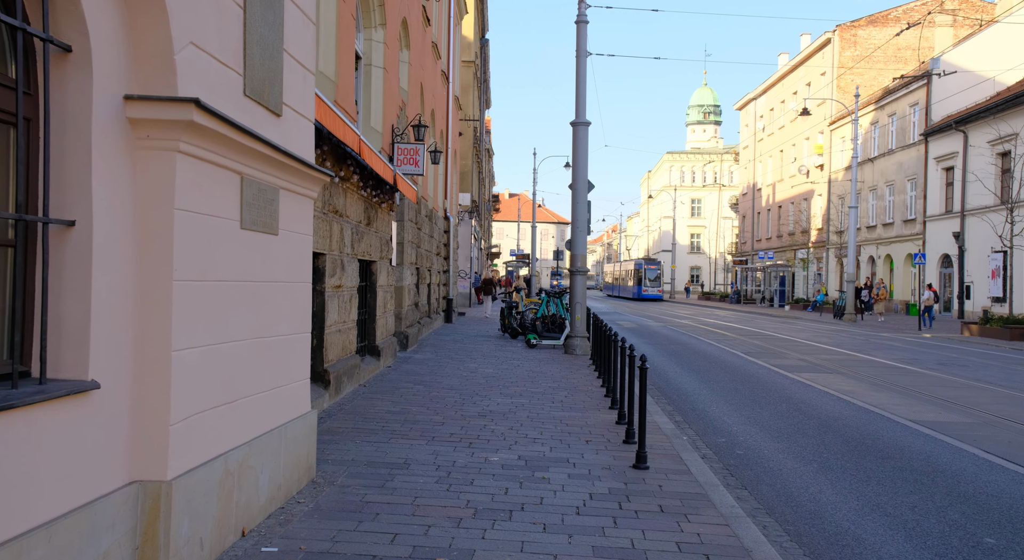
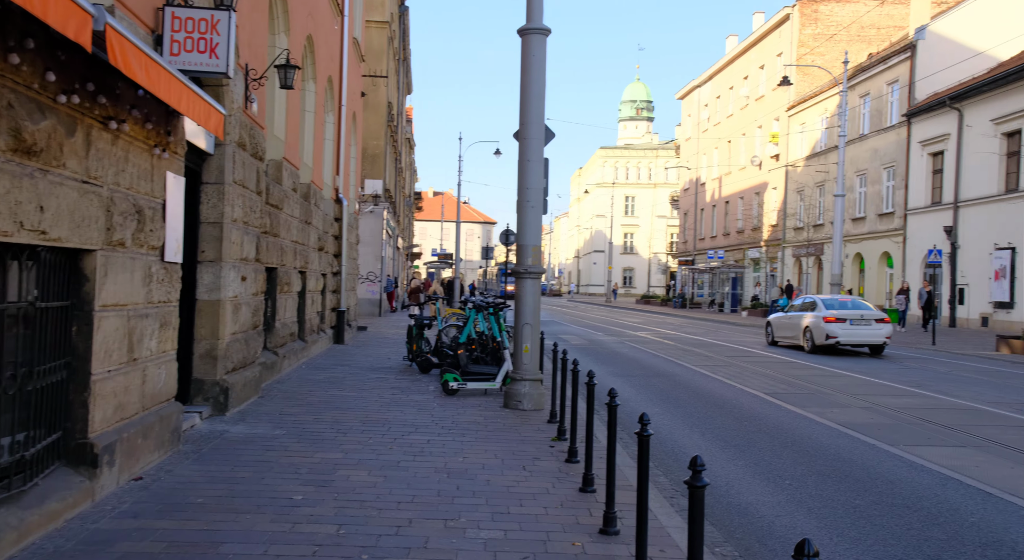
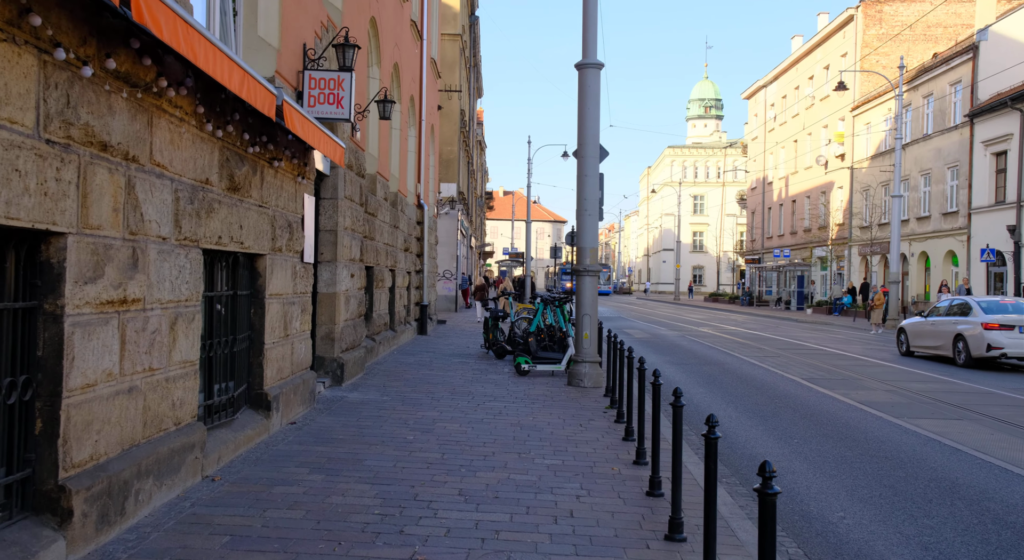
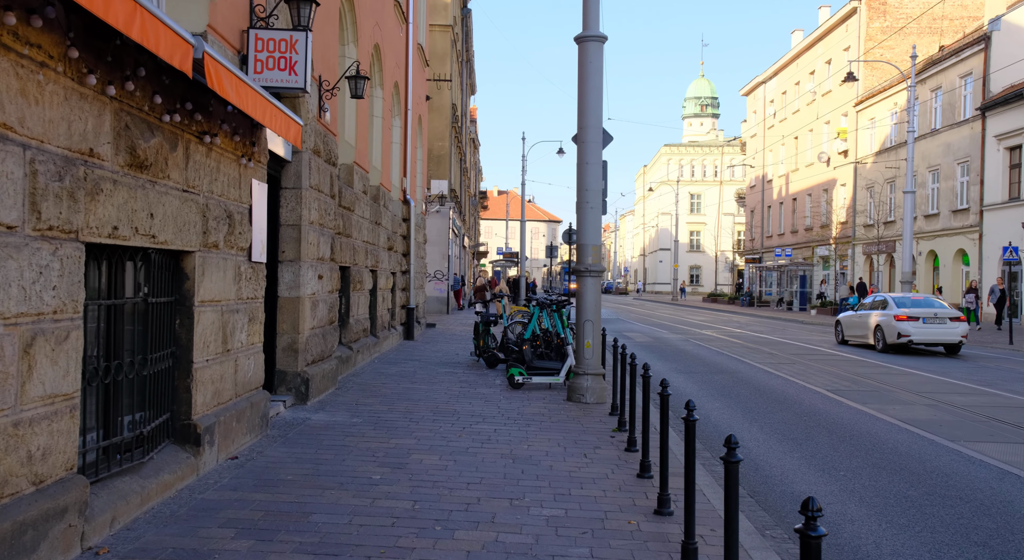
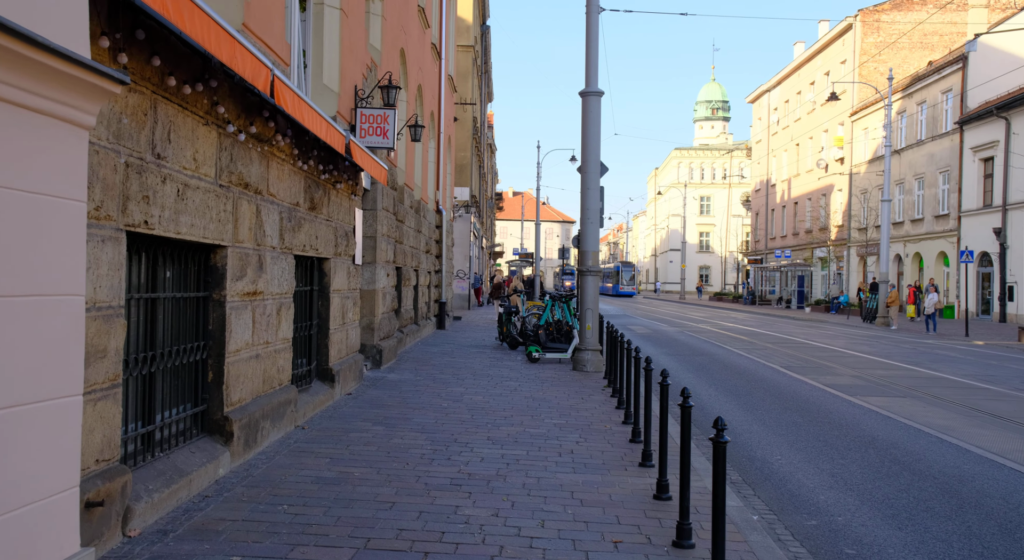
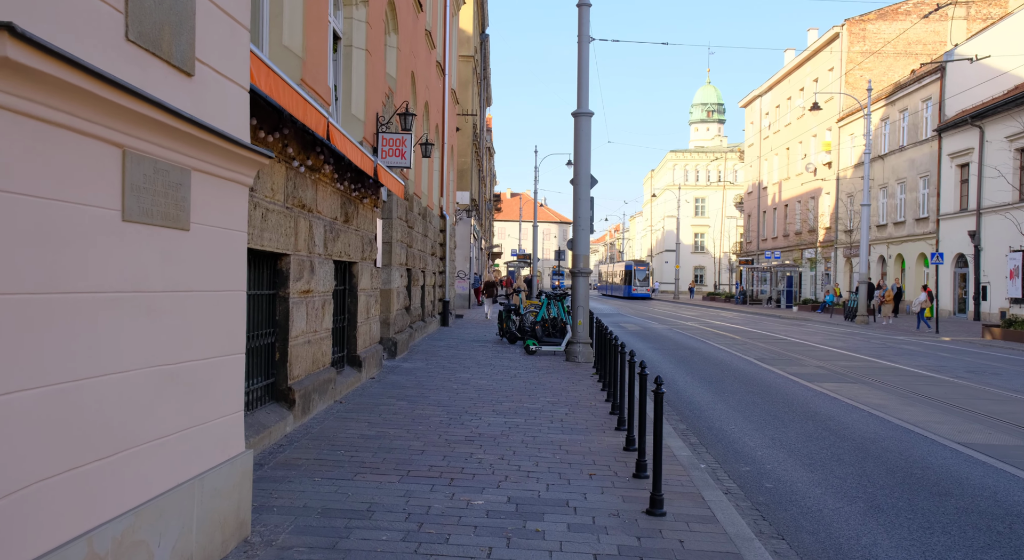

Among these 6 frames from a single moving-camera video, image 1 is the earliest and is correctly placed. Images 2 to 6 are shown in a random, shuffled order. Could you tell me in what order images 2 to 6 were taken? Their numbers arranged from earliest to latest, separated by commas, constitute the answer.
6, 5, 3, 4, 2
